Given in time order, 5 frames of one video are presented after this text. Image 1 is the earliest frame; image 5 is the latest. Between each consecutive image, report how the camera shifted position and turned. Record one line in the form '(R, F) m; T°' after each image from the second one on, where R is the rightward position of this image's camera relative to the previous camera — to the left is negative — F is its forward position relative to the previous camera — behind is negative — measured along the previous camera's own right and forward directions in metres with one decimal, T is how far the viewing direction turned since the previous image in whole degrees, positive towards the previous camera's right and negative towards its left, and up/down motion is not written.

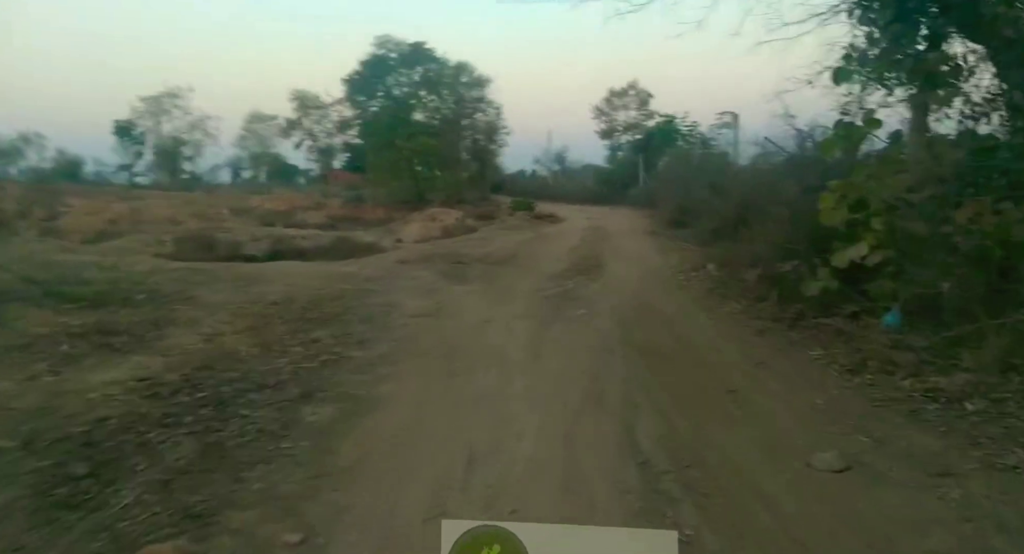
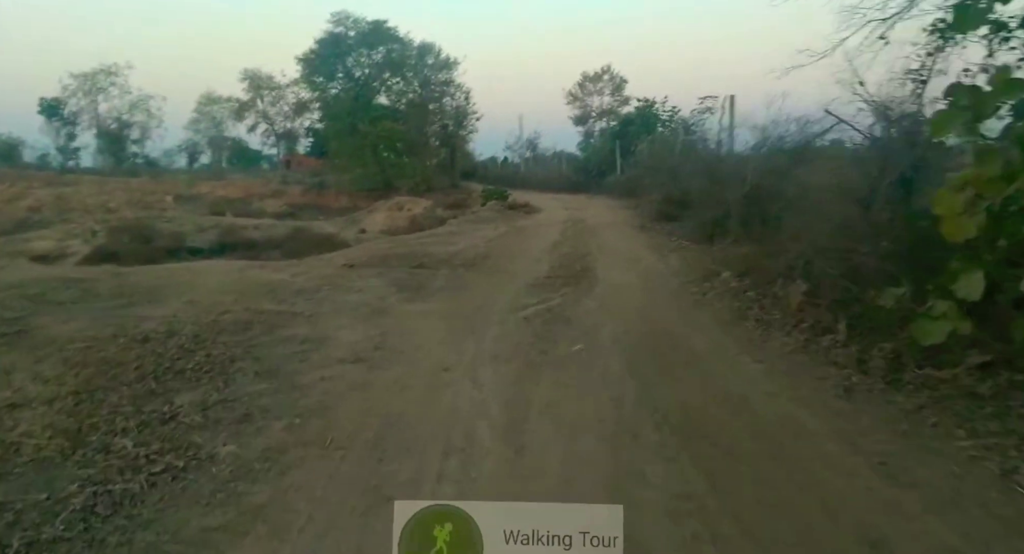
(0.0, +2.6) m; +2°
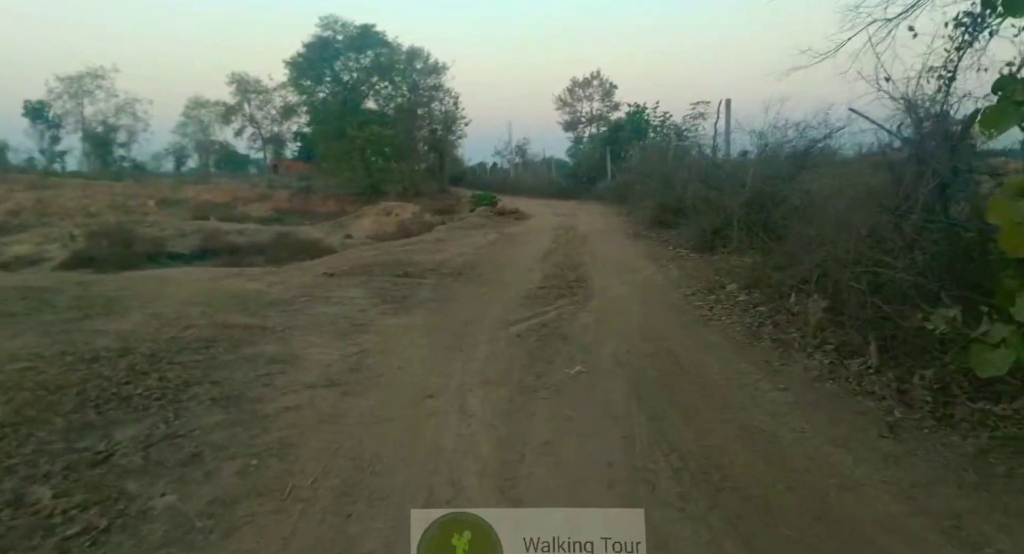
(0.0, +0.6) m; +1°
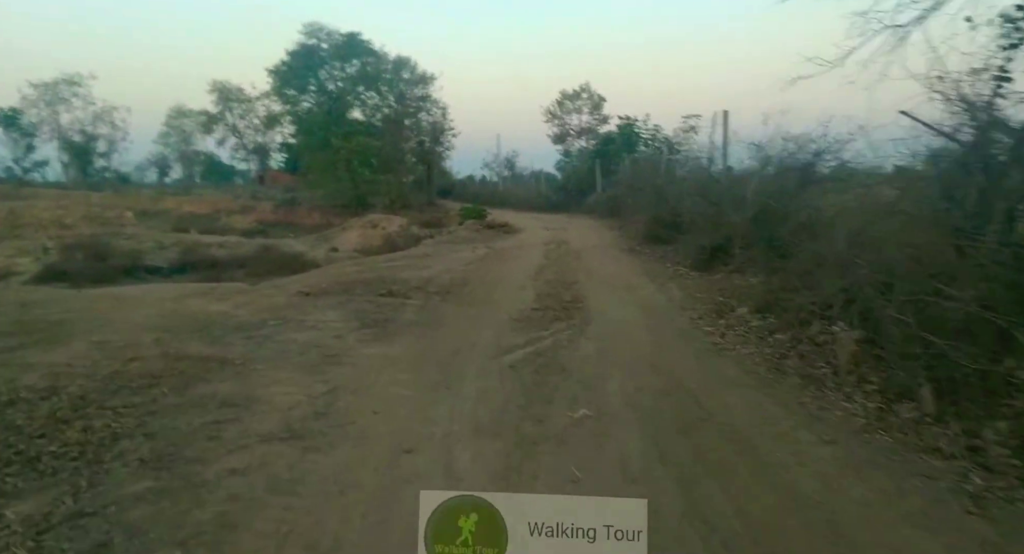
(-0.1, +0.8) m; +1°
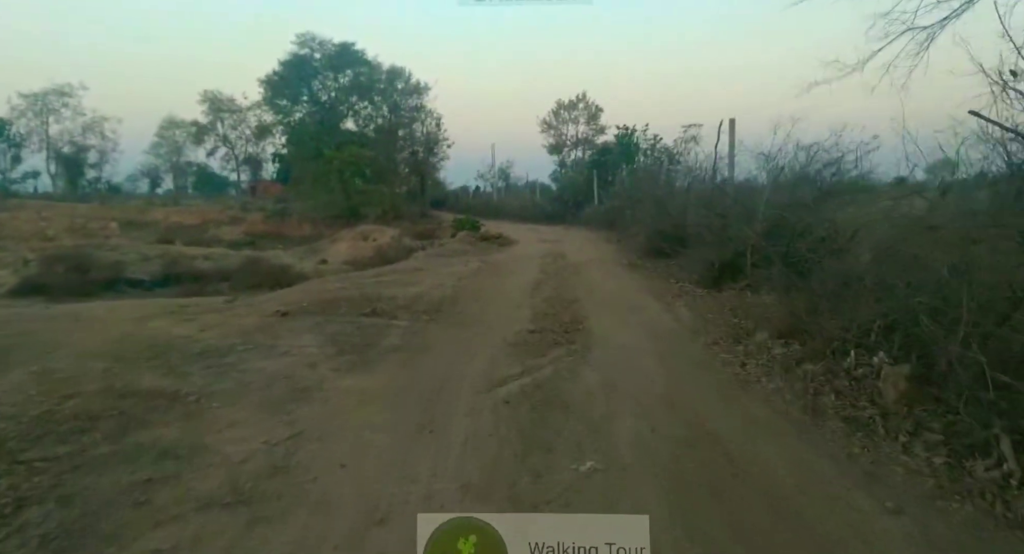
(0.0, +0.8) m; +1°
